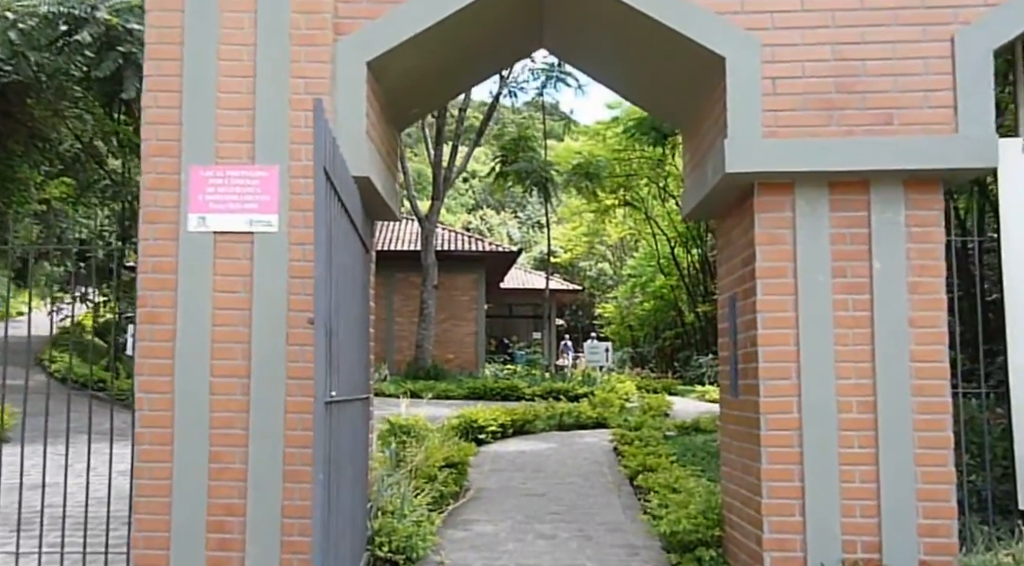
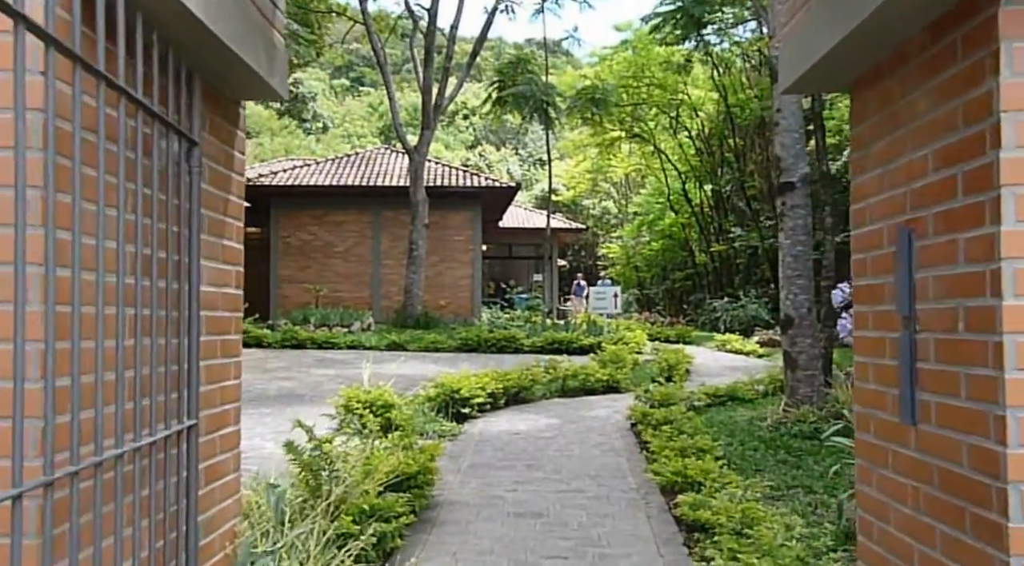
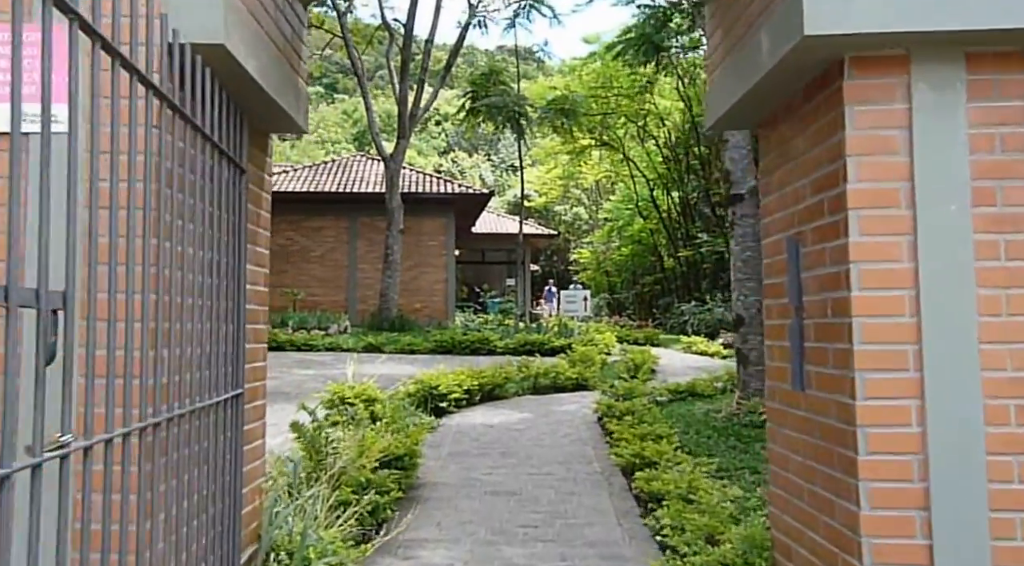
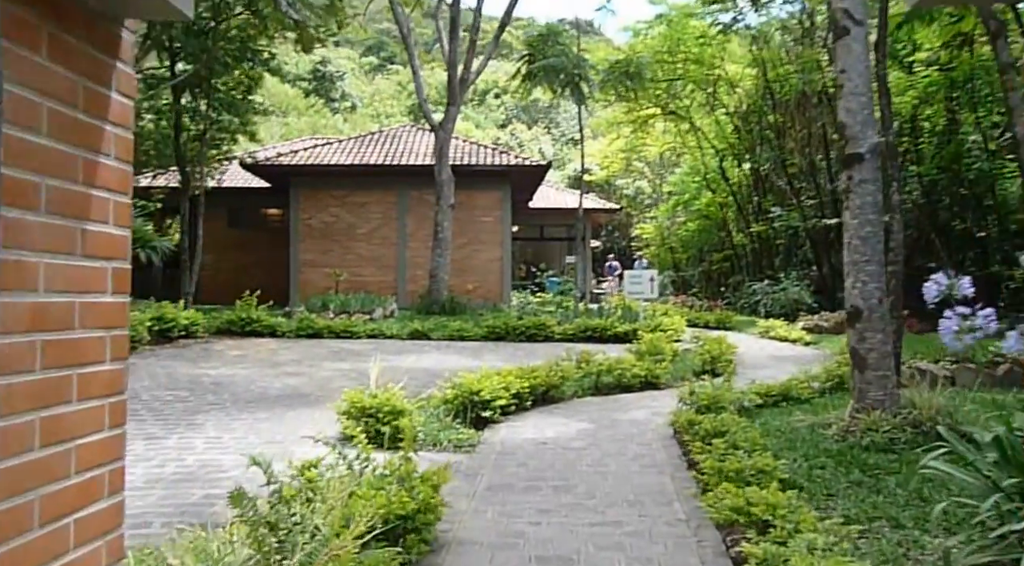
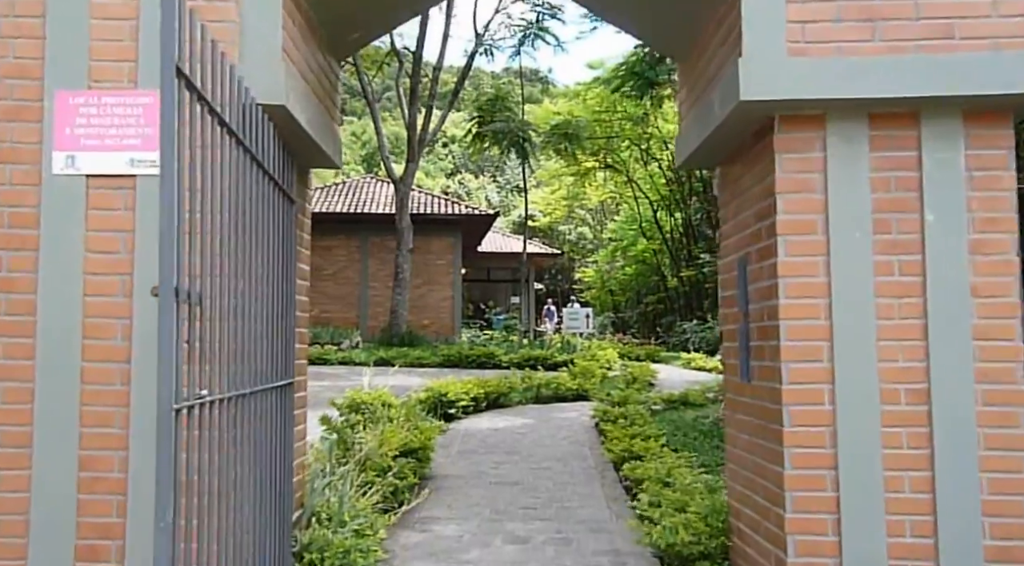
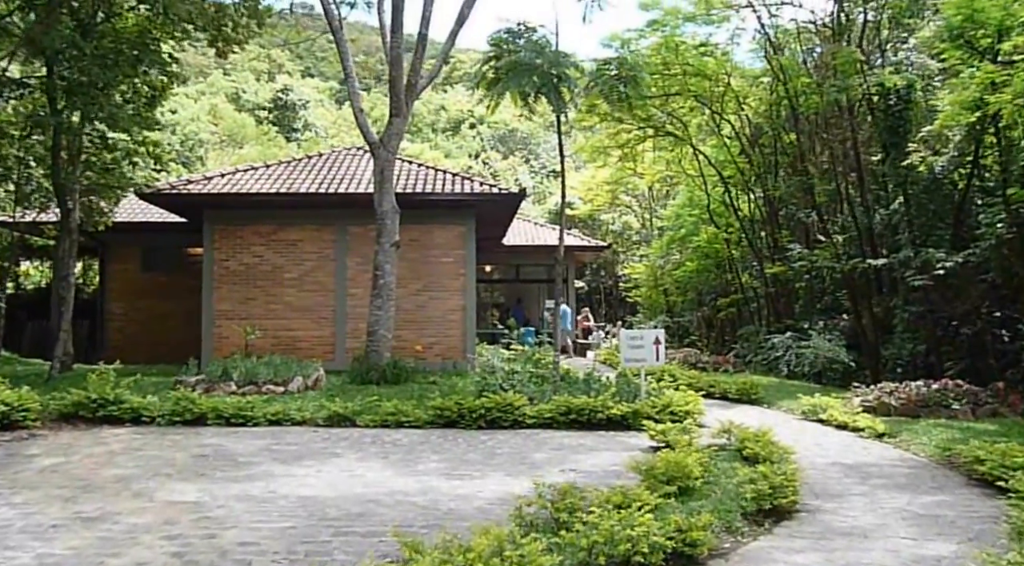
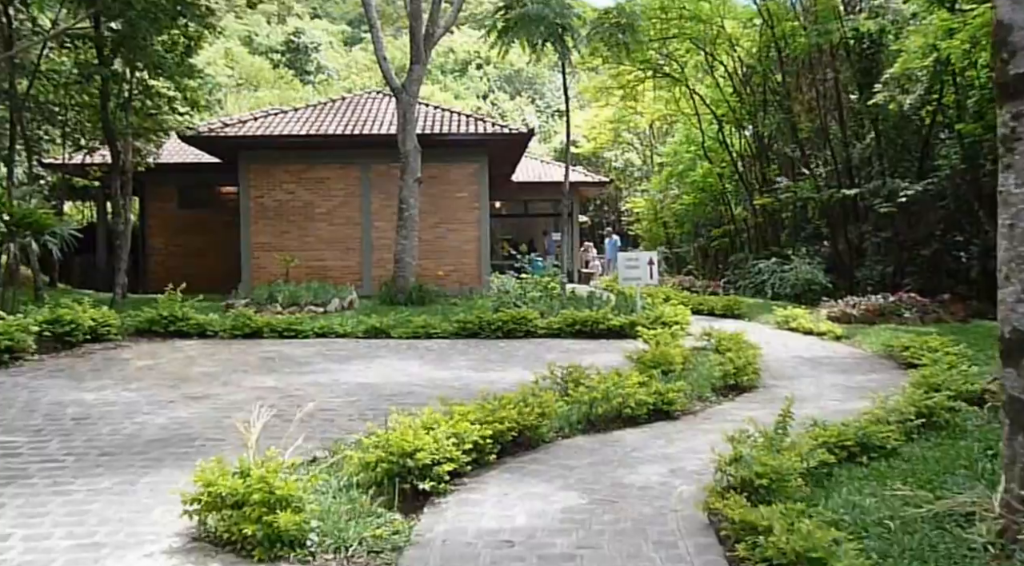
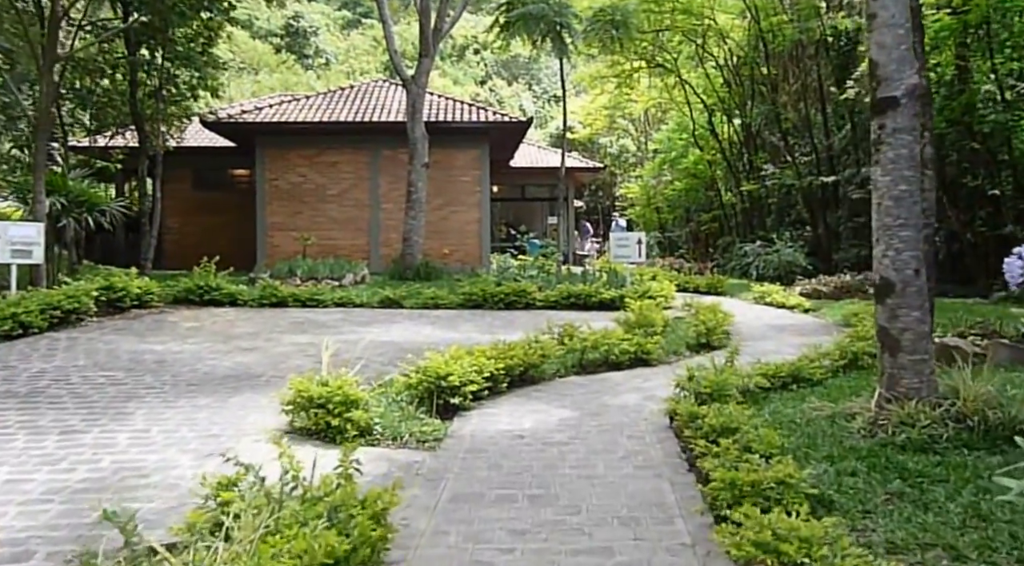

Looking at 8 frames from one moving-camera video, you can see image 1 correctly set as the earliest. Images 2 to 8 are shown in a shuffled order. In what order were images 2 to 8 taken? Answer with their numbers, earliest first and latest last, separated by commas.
5, 3, 2, 4, 8, 7, 6
